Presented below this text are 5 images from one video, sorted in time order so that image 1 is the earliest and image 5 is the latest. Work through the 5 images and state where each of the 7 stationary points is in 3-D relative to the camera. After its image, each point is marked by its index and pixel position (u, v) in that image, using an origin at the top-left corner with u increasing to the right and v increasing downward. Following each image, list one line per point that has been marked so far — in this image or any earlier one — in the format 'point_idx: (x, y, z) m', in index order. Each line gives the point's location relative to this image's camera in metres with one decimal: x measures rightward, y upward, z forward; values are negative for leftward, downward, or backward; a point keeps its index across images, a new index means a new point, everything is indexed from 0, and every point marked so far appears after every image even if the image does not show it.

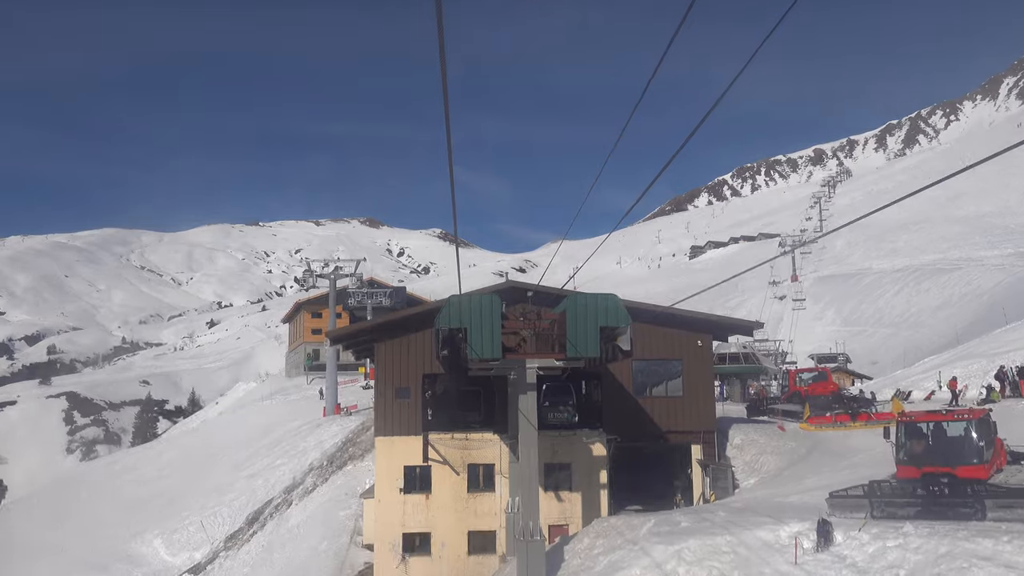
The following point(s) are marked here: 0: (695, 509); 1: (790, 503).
0: (+4.5, -5.4, +18.0) m
1: (+6.5, -5.0, +17.3) m
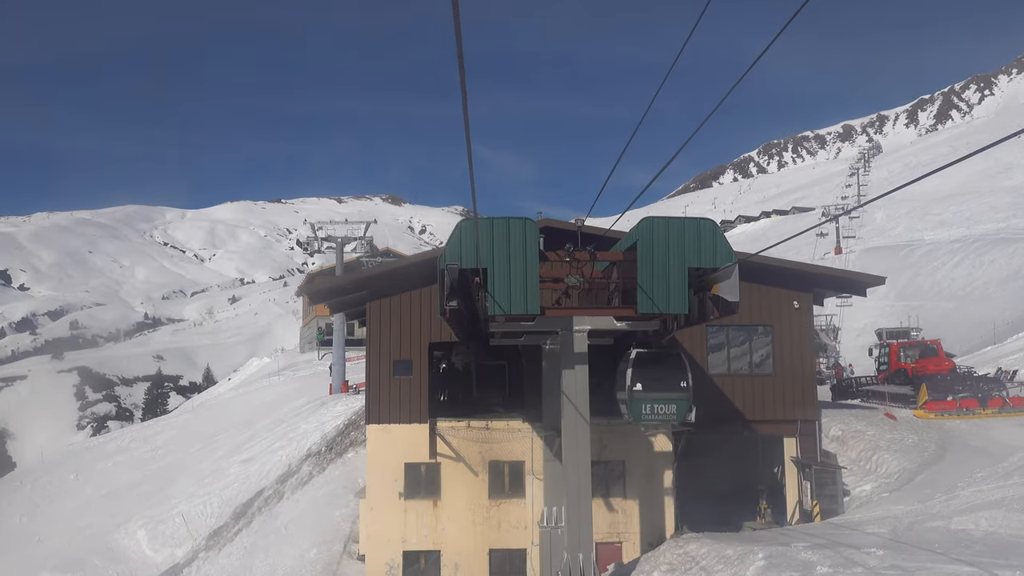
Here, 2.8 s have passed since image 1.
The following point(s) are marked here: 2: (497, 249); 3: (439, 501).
0: (+5.2, -4.2, +12.4) m
1: (+7.1, -3.8, +11.7) m
2: (-0.2, +0.6, +11.3) m
3: (-1.7, -4.9, +17.0) m
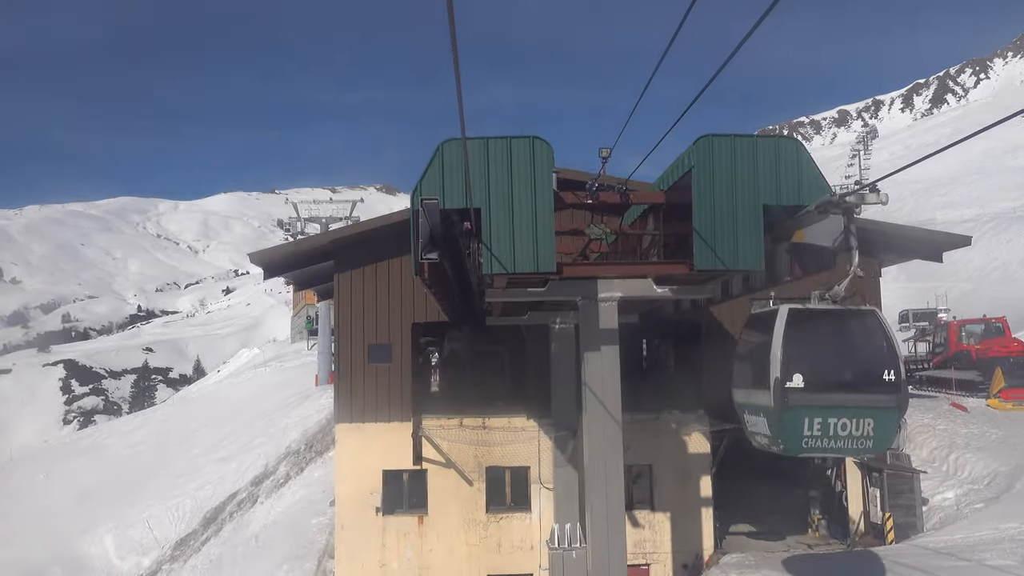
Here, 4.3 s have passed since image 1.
0: (+5.2, -3.6, +9.3) m
1: (+7.2, -3.2, +8.5) m
2: (-0.2, +1.2, +8.1) m
3: (-1.6, -4.3, +13.9) m
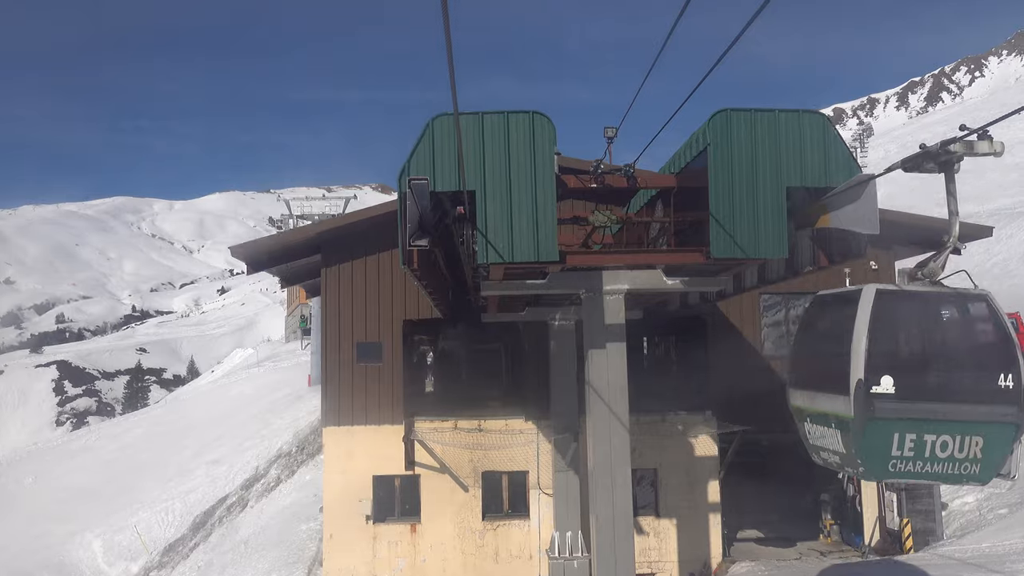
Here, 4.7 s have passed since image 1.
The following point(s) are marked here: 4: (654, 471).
0: (+5.2, -3.5, +8.6) m
1: (+7.2, -3.1, +7.8) m
2: (-0.2, +1.2, +7.4) m
3: (-1.6, -4.2, +13.1) m
4: (+2.5, -3.2, +13.2) m
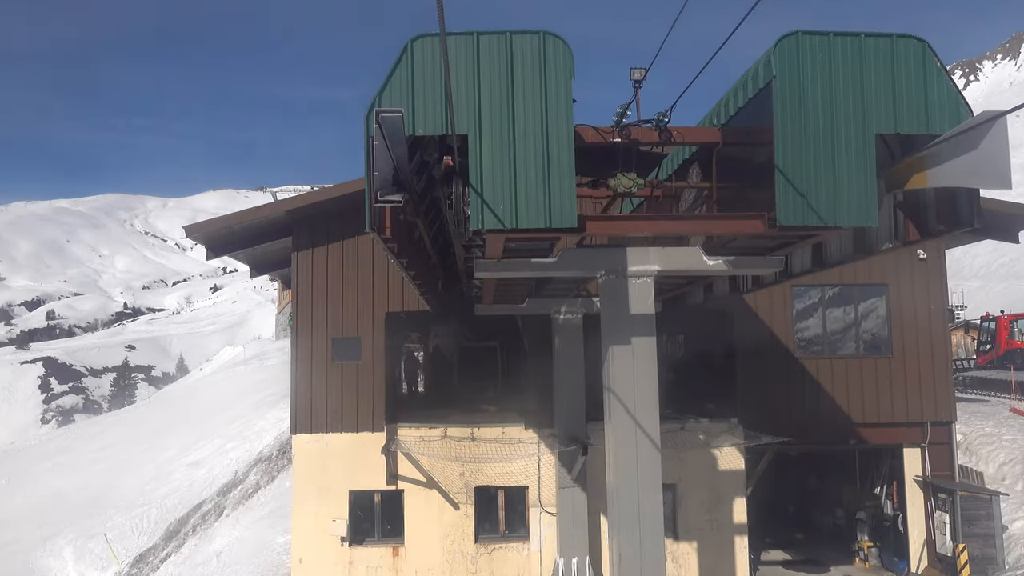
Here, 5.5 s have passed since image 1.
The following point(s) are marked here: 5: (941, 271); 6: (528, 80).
0: (+5.2, -3.3, +6.9) m
1: (+7.2, -3.0, +6.2) m
2: (-0.2, +1.4, +5.7) m
3: (-1.7, -4.0, +11.4) m
4: (+2.5, -3.1, +11.5) m
5: (+7.0, +0.3, +12.3) m
6: (+0.1, +1.6, +5.7) m
